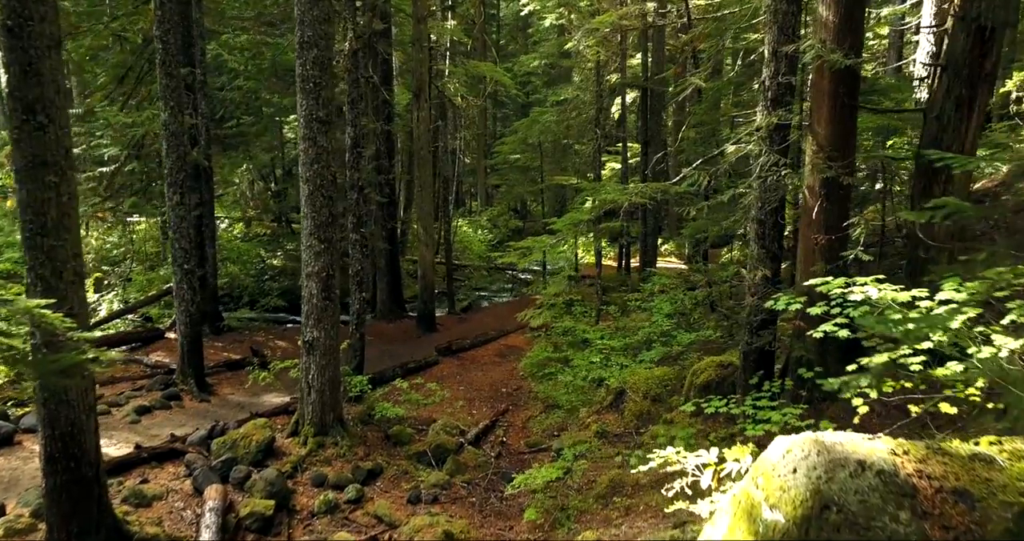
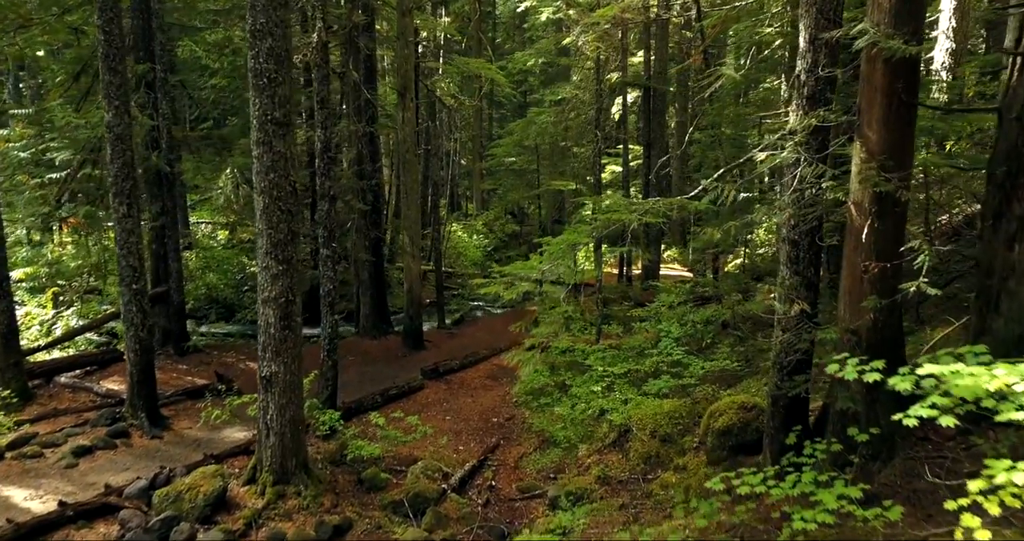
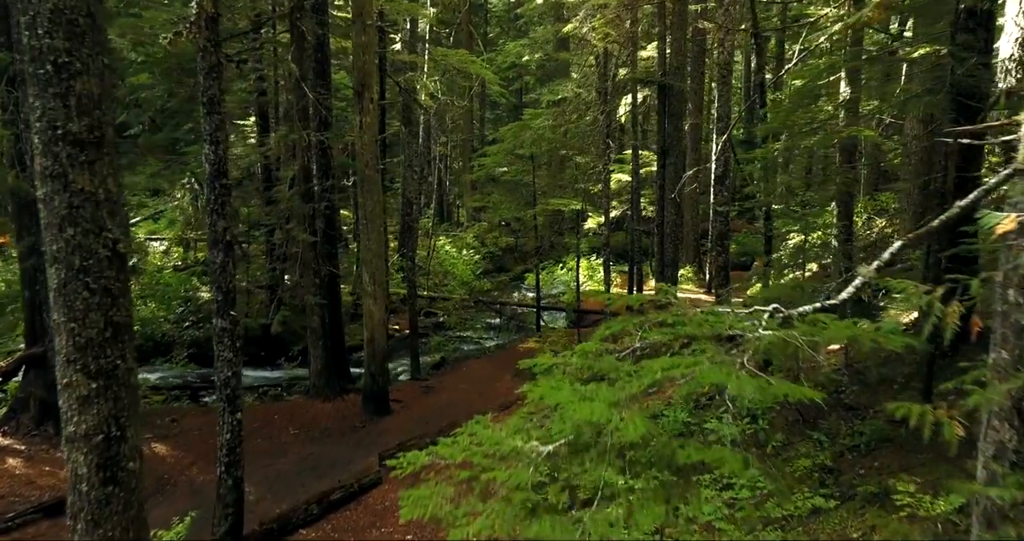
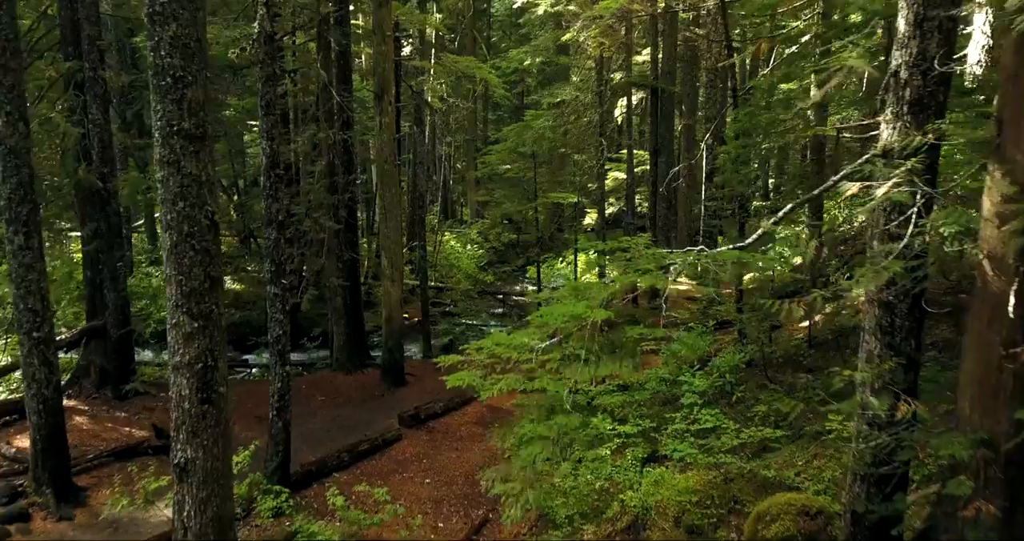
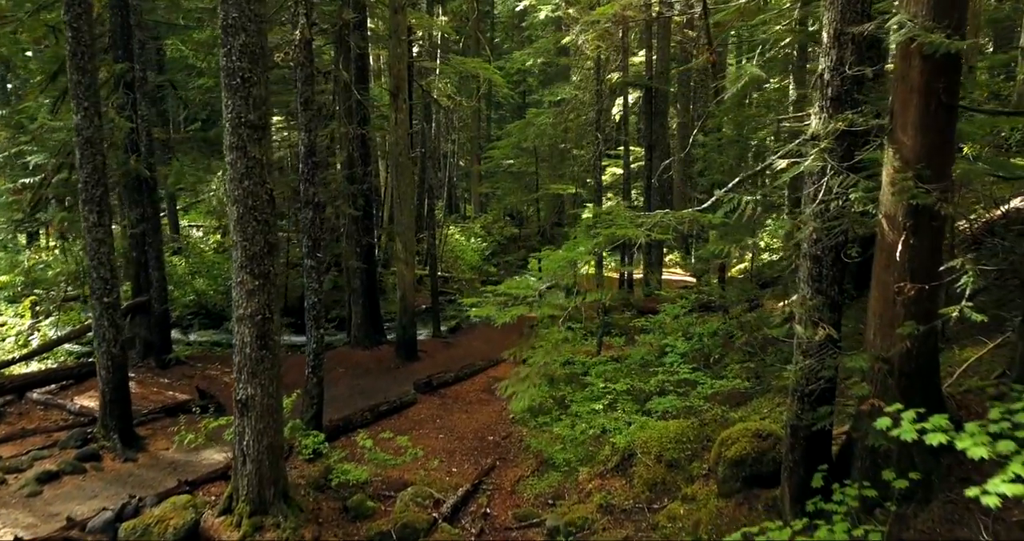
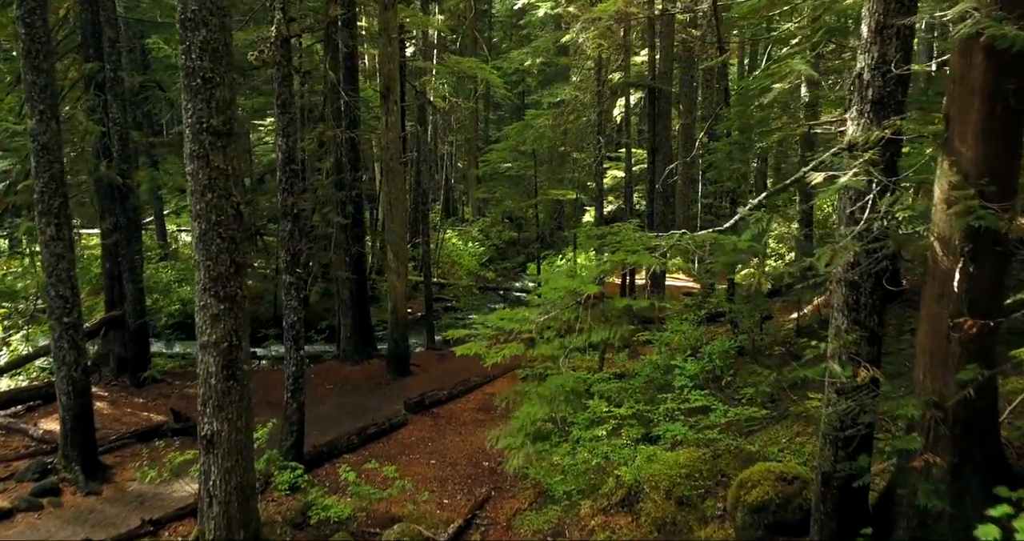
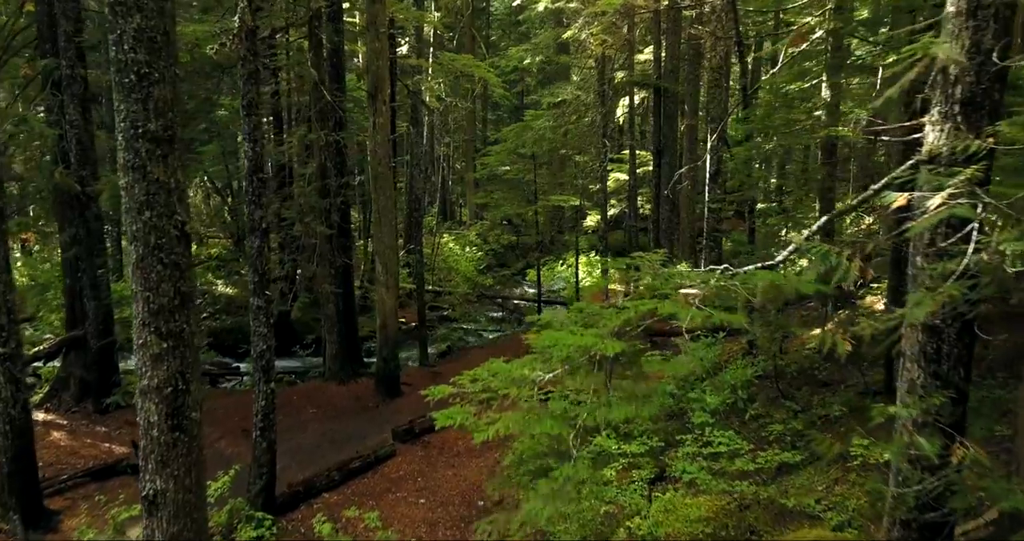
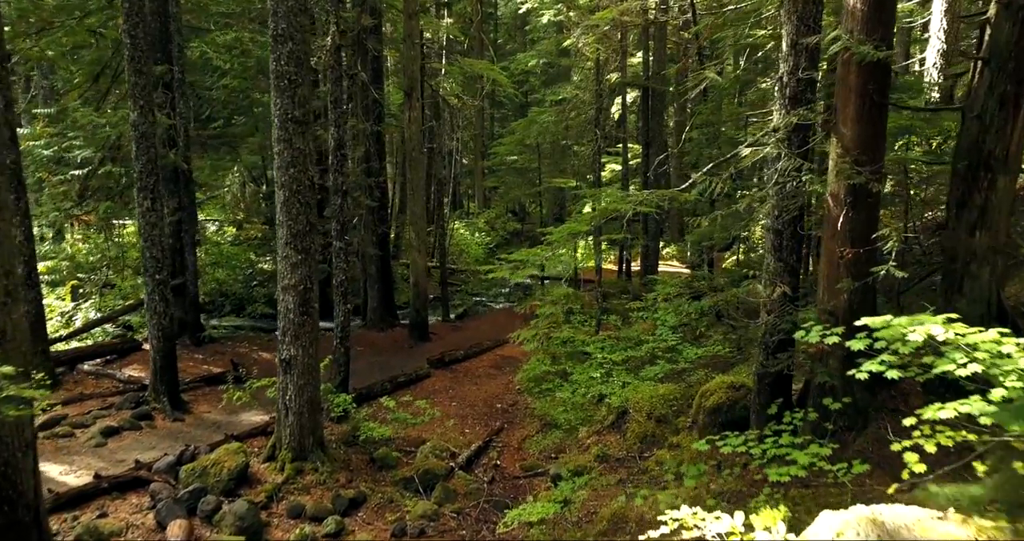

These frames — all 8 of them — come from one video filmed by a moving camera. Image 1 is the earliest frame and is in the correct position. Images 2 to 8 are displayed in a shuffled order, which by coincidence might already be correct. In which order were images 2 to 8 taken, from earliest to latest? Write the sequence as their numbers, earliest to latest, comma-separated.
8, 2, 5, 6, 4, 7, 3
